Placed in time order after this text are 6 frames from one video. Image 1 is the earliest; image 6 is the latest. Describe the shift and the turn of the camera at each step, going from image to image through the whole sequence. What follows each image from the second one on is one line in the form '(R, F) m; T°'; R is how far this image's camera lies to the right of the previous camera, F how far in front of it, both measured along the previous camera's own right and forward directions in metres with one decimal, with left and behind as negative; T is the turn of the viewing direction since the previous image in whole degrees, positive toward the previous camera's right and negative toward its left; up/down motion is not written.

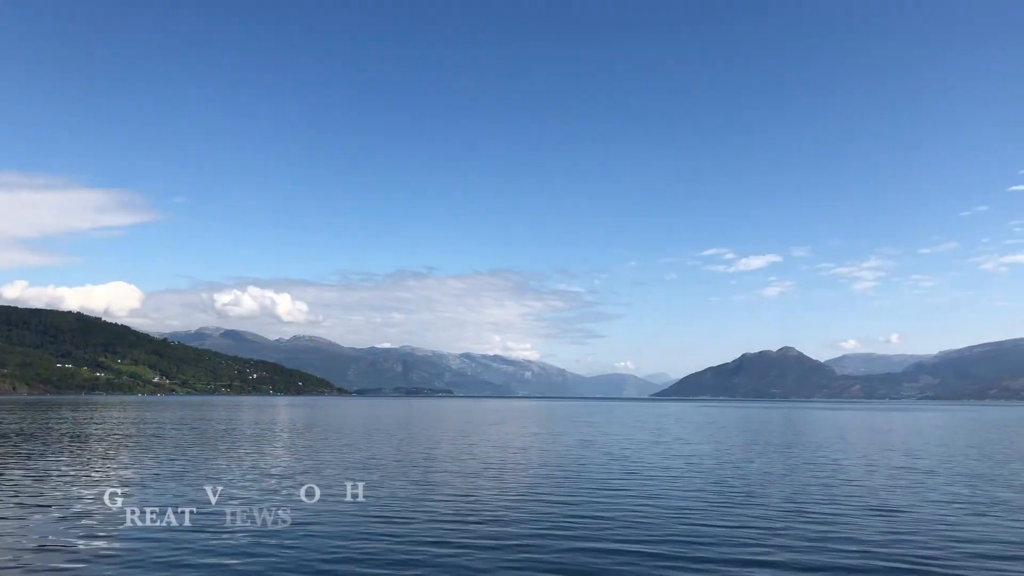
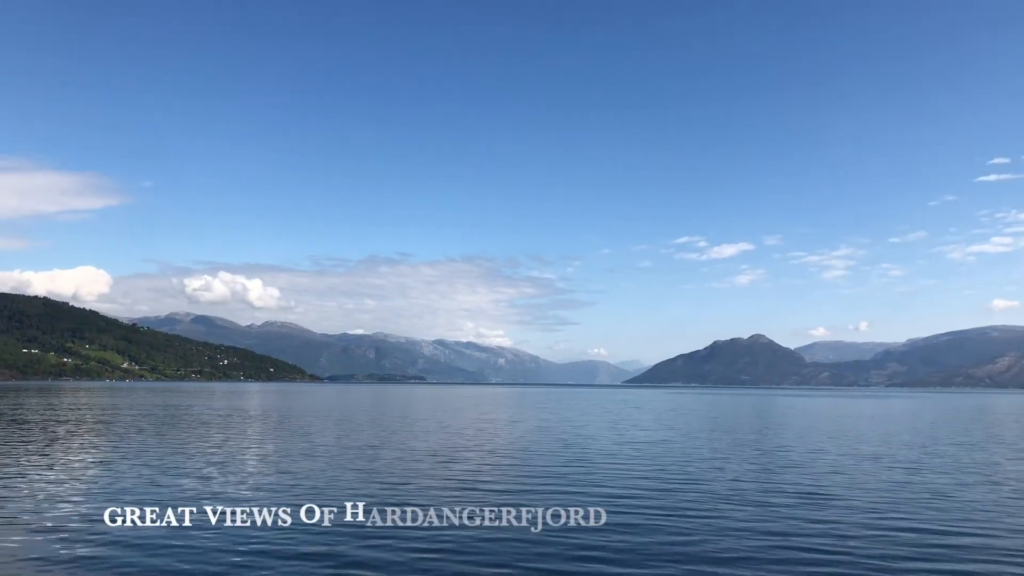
(0.0, -0.3) m; +2°
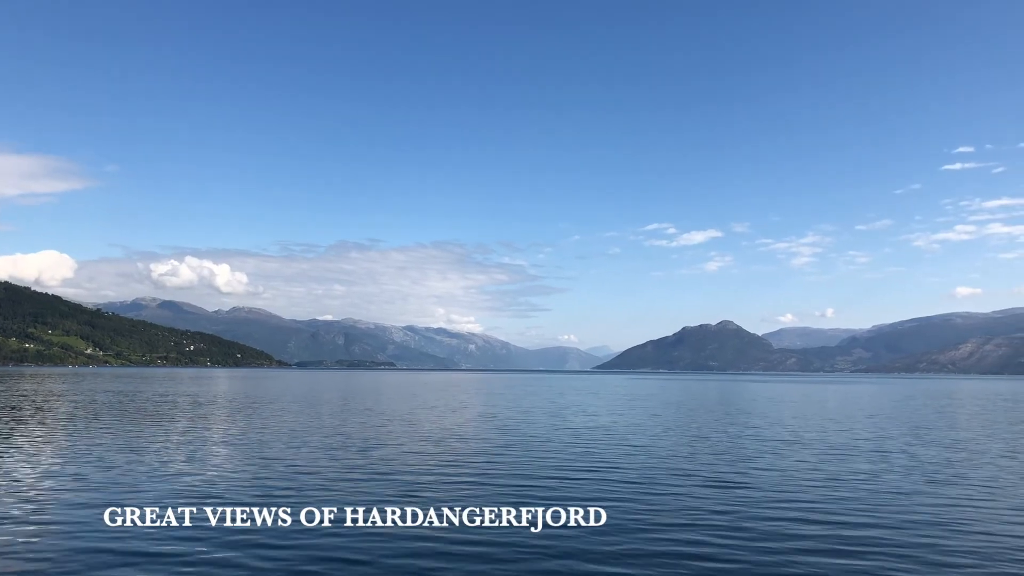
(-0.4, +0.3) m; +2°
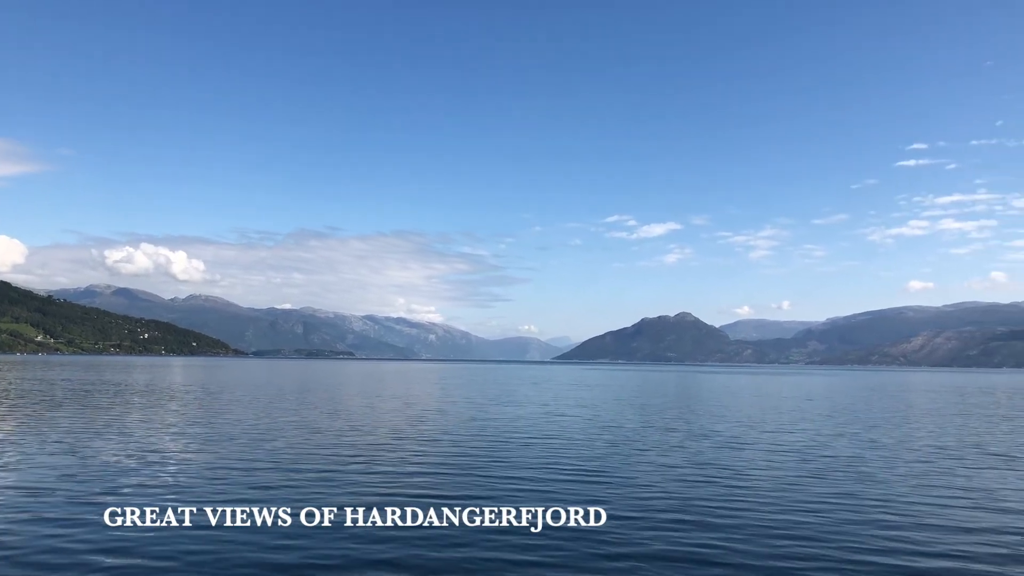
(-0.5, 0.0) m; +3°
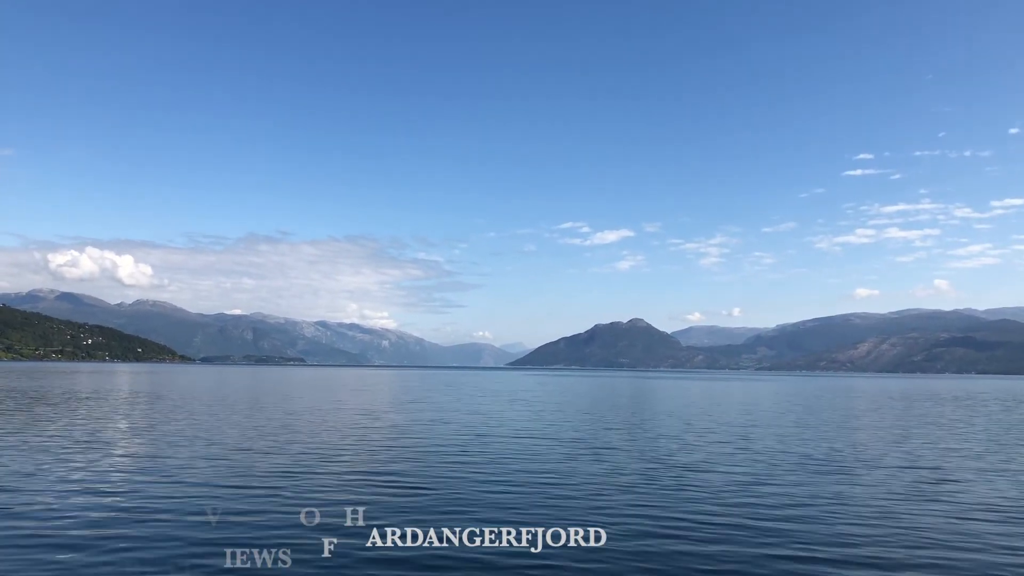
(-0.6, -0.2) m; +4°
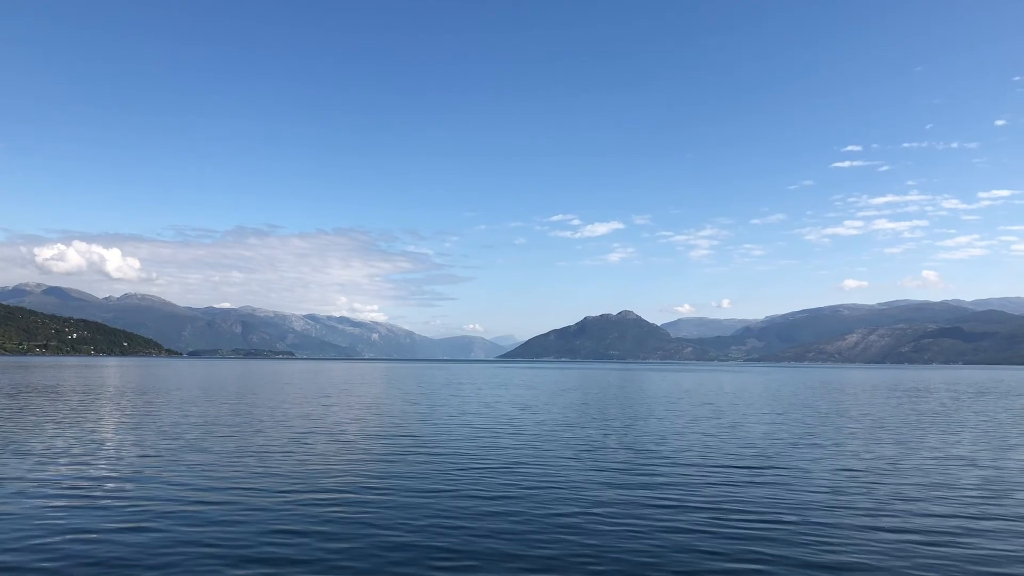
(-0.1, 0.0) m; +1°
